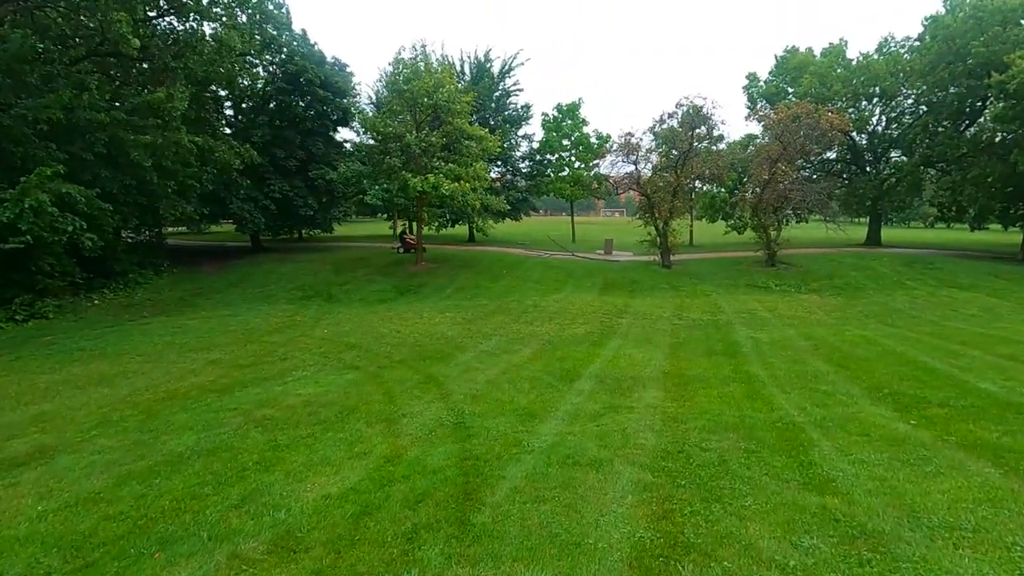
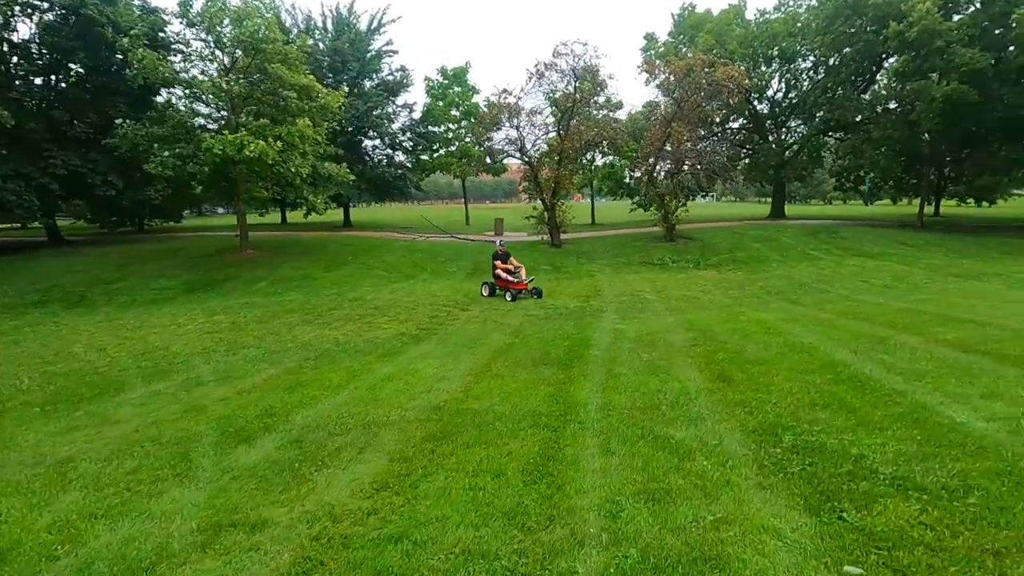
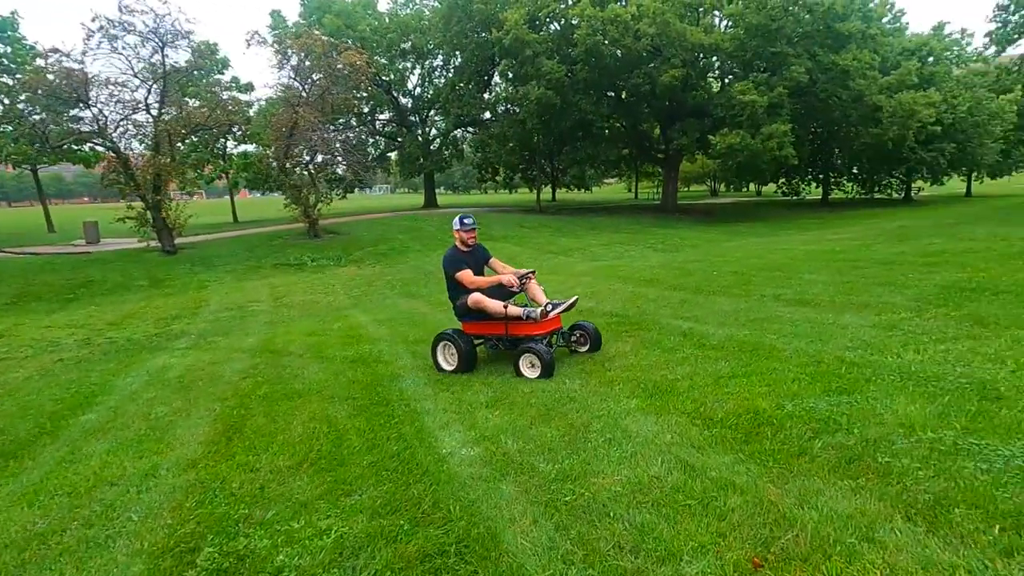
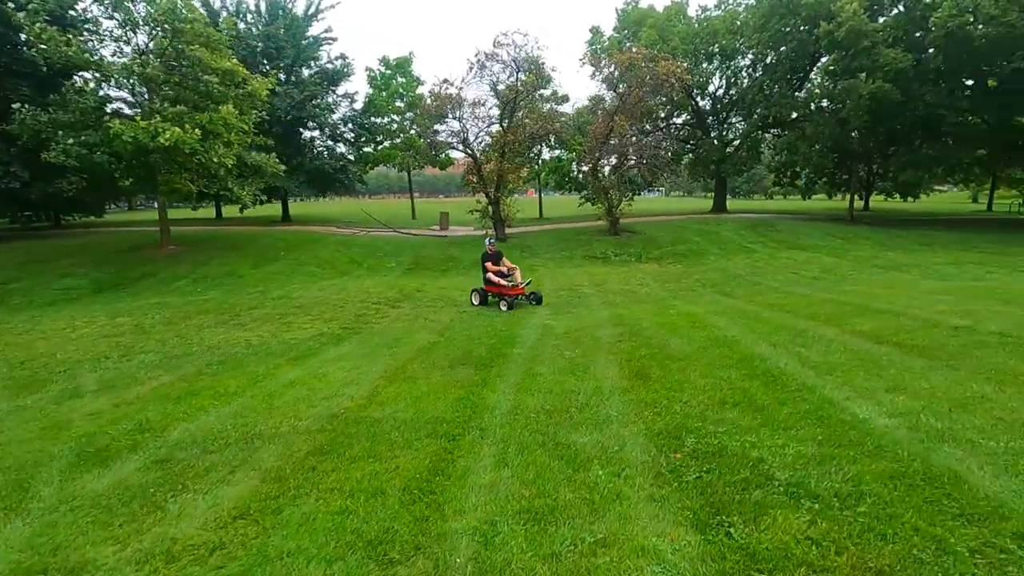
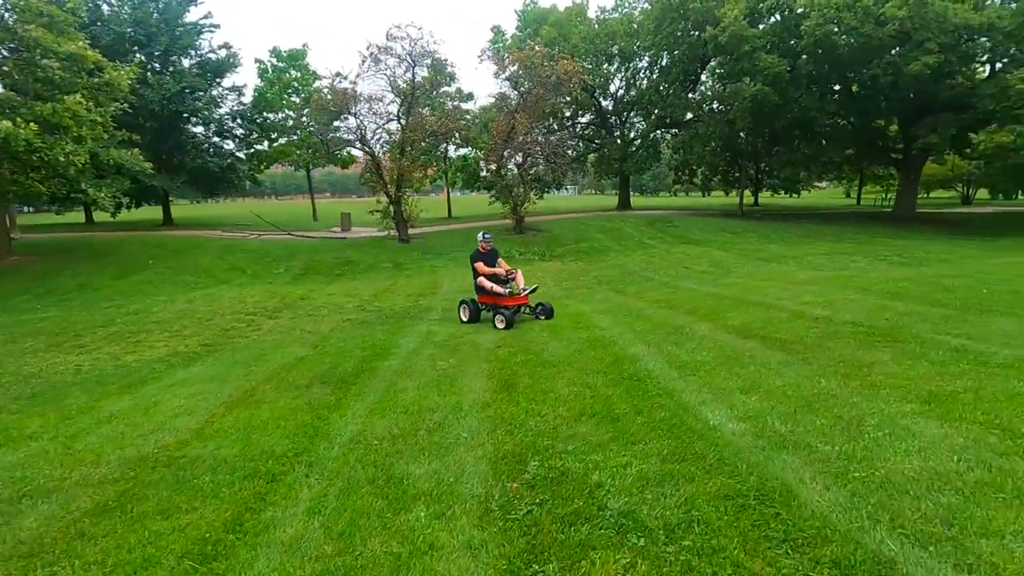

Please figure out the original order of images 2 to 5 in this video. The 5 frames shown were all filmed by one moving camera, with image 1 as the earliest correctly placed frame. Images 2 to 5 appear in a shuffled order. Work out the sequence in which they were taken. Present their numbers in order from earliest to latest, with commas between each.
2, 4, 5, 3
